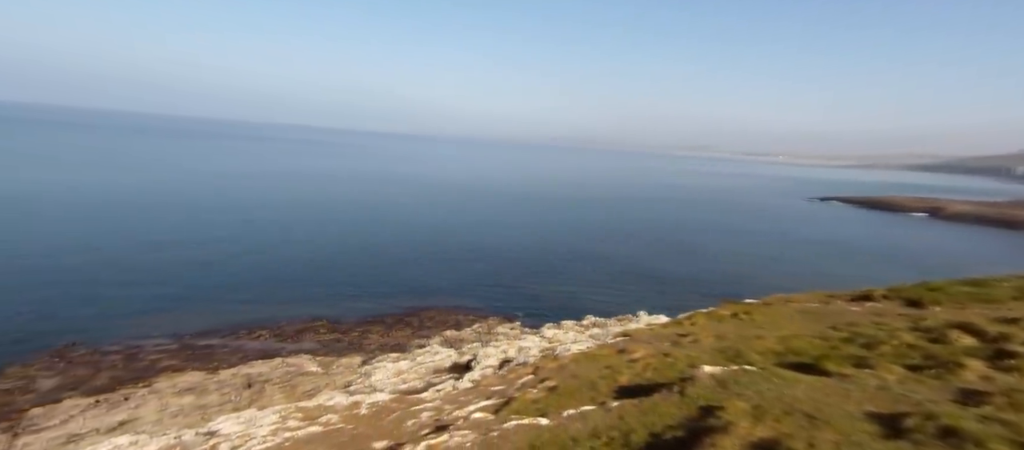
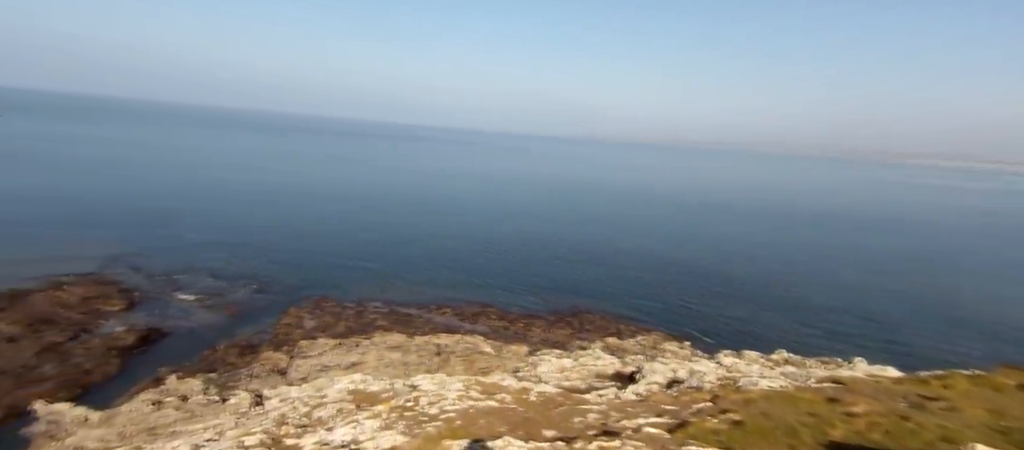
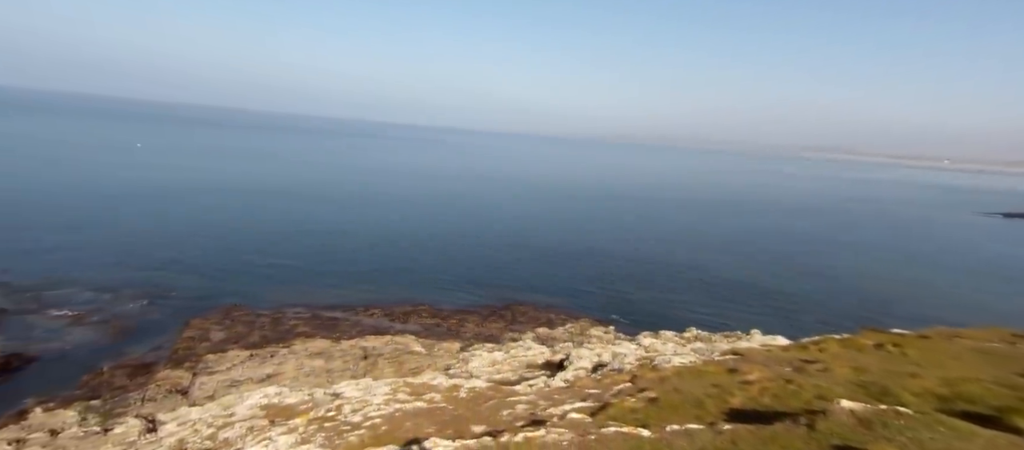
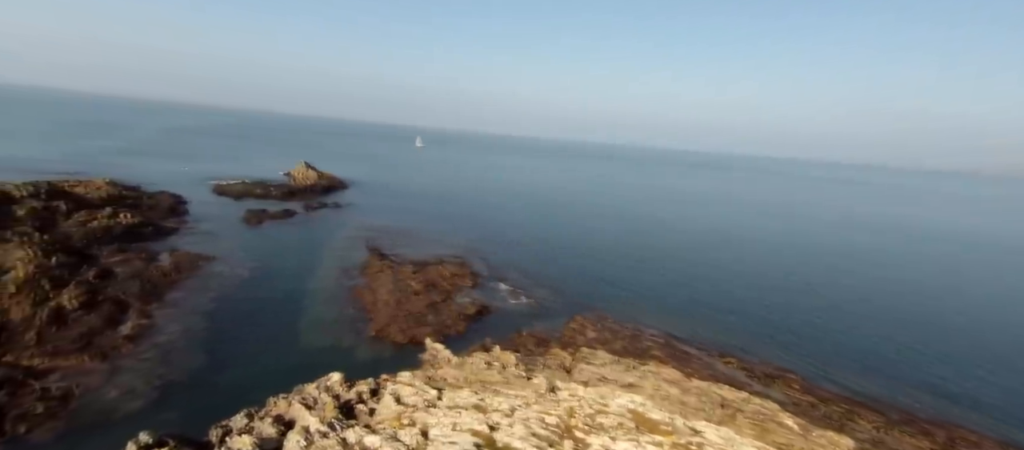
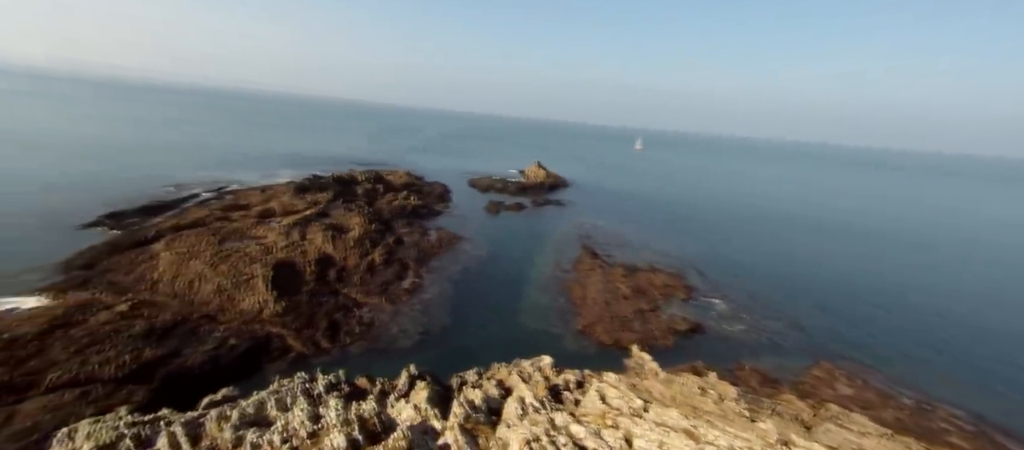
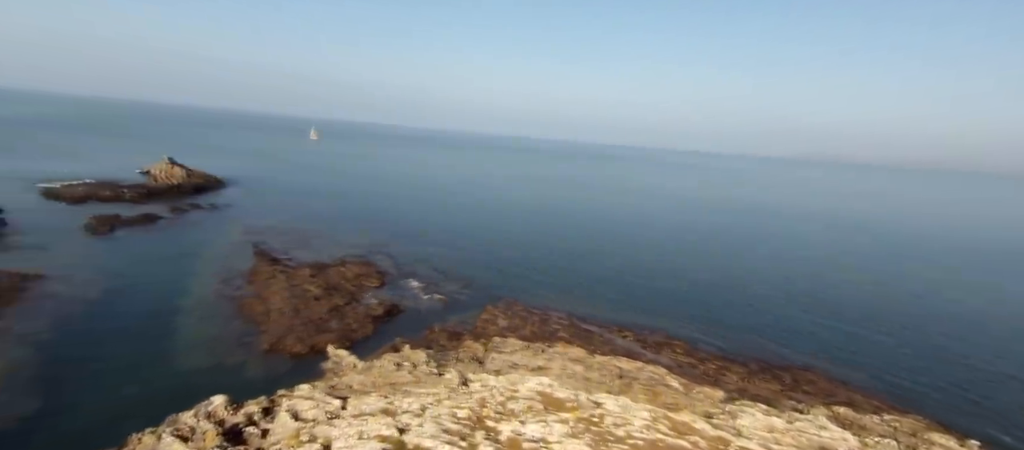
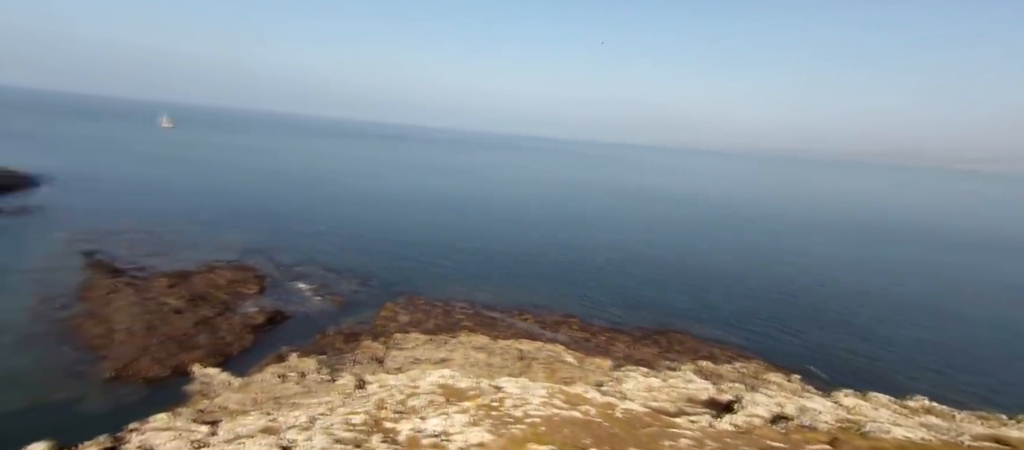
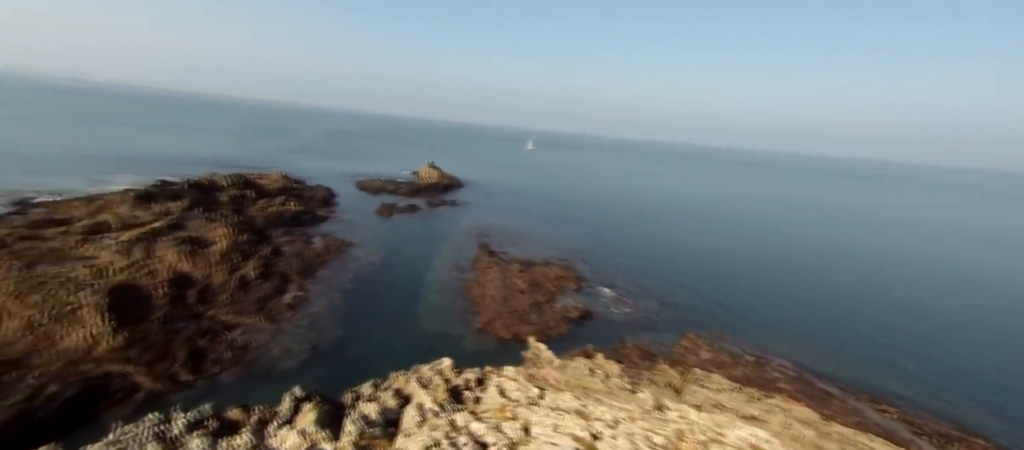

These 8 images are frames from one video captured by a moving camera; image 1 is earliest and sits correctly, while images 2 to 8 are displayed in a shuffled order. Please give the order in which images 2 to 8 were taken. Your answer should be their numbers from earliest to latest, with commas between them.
3, 2, 7, 6, 4, 8, 5
